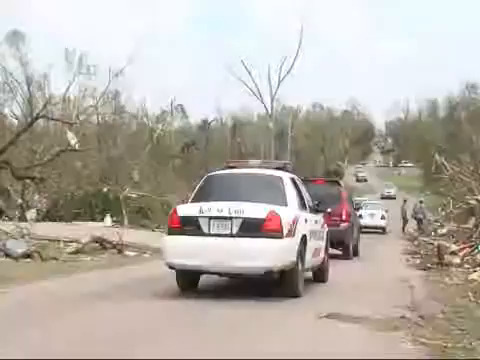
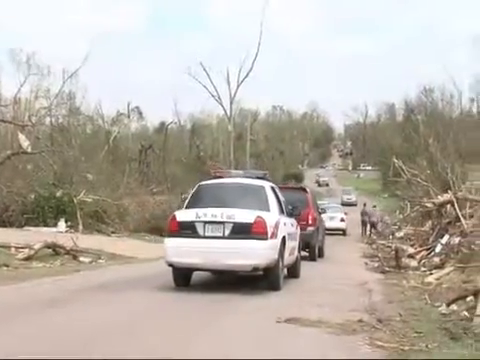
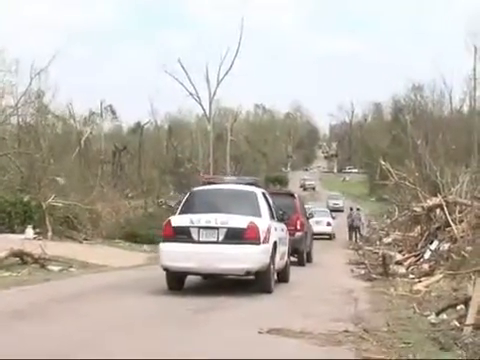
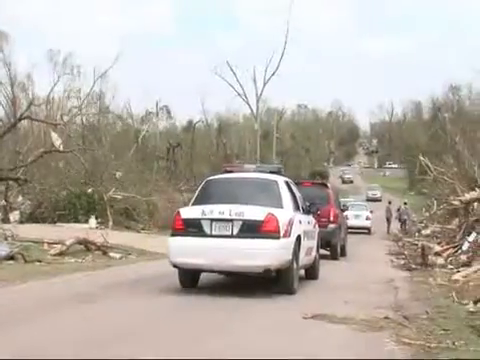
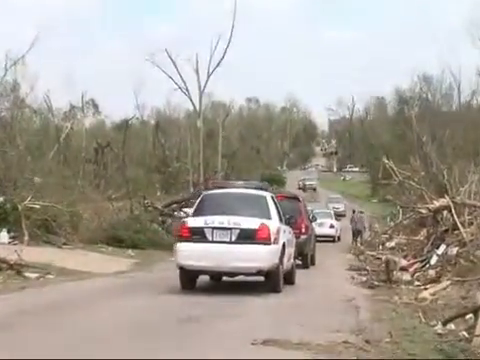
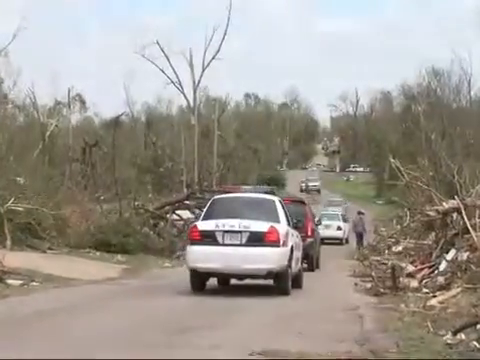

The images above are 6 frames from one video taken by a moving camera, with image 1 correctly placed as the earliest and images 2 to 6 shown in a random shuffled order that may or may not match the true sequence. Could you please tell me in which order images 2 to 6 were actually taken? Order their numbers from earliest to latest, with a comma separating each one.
4, 2, 3, 5, 6
